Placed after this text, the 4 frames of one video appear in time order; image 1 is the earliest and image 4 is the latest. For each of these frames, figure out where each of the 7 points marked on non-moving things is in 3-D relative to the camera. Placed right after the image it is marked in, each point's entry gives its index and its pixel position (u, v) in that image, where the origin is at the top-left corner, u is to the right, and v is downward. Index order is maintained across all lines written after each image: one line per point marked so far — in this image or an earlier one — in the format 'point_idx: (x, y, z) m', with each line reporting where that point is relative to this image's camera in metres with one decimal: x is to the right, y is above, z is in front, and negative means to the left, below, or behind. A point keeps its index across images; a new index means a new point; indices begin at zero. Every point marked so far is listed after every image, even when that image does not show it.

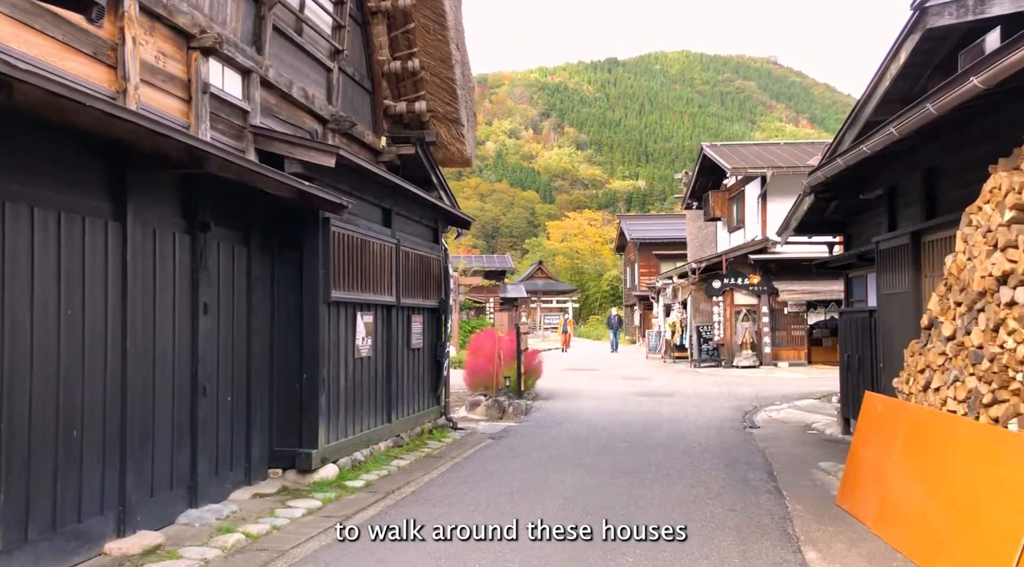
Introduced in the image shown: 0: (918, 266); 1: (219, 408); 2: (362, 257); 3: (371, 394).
0: (+3.4, +0.2, +7.5) m
1: (-2.2, -0.9, +6.8) m
2: (-1.5, +0.3, +8.7) m
3: (-1.4, -1.1, +9.1) m
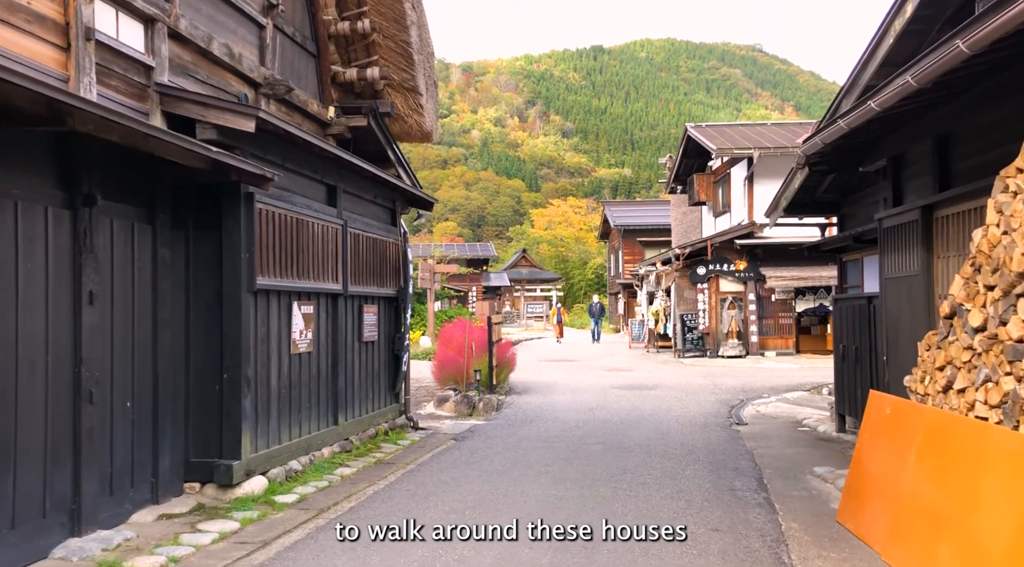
0: (+3.0, +0.3, +6.5) m
1: (-2.5, -0.9, +5.7) m
2: (-1.9, +0.4, +7.7) m
3: (-1.8, -1.0, +8.1) m
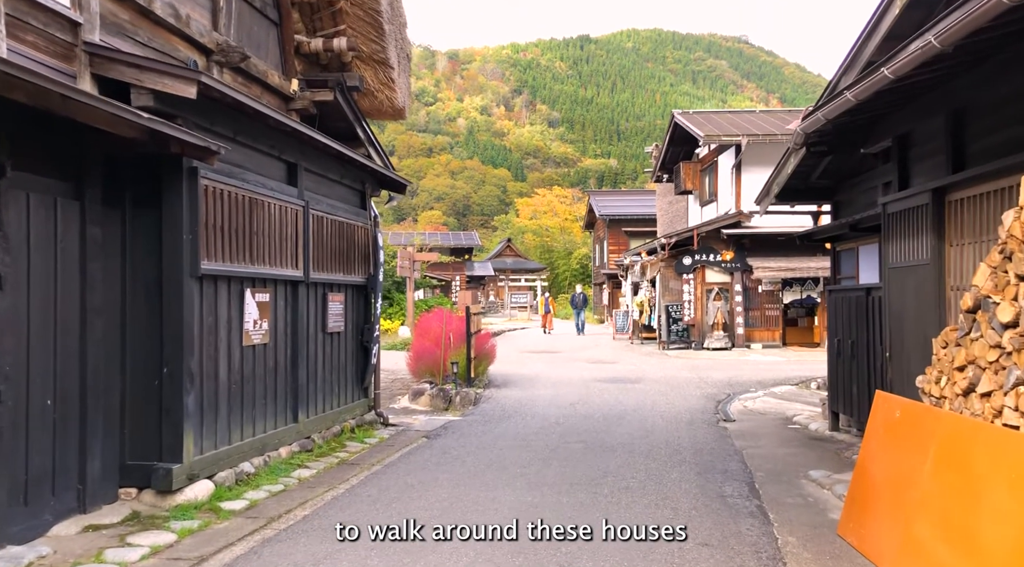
0: (+2.8, +0.3, +5.9) m
1: (-2.7, -0.8, +5.1) m
2: (-2.1, +0.5, +7.0) m
3: (-2.0, -0.9, +7.5) m
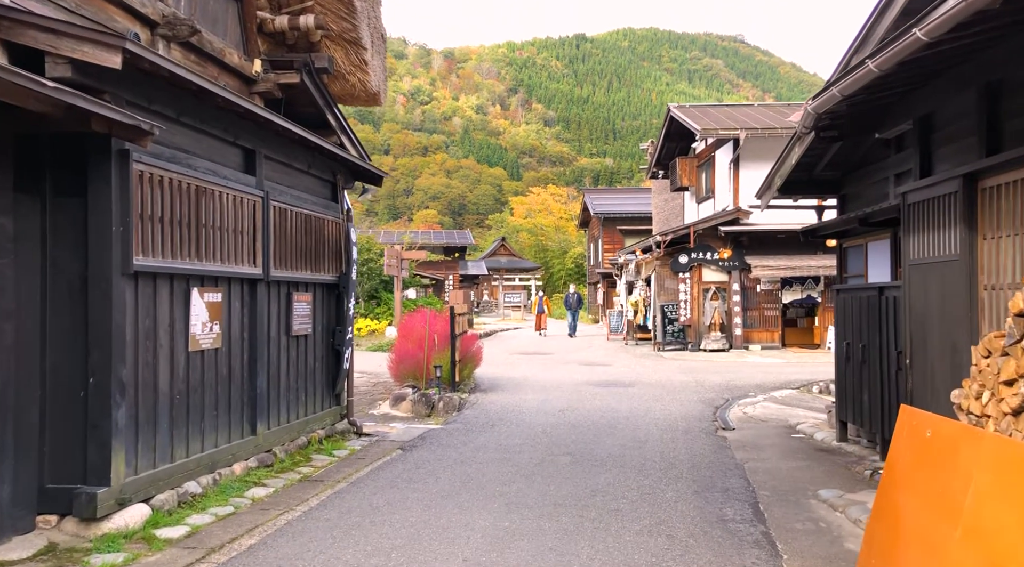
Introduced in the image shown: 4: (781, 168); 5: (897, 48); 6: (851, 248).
0: (+2.7, +0.4, +5.2) m
1: (-2.9, -0.7, +4.4) m
2: (-2.2, +0.5, +6.3) m
3: (-2.2, -0.9, +6.8) m
4: (+3.0, +1.3, +10.0) m
5: (+2.1, +1.3, +4.8) m
6: (+3.8, +0.4, +10.1) m
